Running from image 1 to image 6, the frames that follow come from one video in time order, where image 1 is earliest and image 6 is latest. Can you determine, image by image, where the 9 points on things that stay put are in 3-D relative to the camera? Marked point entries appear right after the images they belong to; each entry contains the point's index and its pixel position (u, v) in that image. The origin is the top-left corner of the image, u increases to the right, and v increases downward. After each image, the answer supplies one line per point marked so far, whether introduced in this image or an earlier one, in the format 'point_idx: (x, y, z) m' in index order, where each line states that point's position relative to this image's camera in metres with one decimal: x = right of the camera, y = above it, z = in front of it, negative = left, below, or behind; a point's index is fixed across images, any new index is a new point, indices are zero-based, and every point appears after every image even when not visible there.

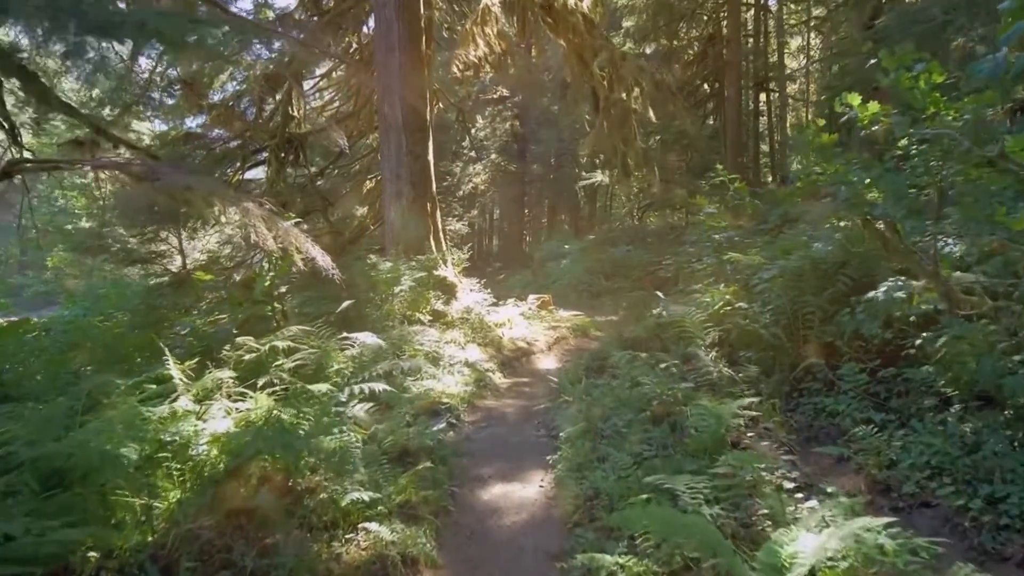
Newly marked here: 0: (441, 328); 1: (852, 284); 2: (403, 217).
0: (-0.9, -0.5, +9.3) m
1: (+3.1, 0.0, +6.3) m
2: (-1.7, +1.1, +11.2) m
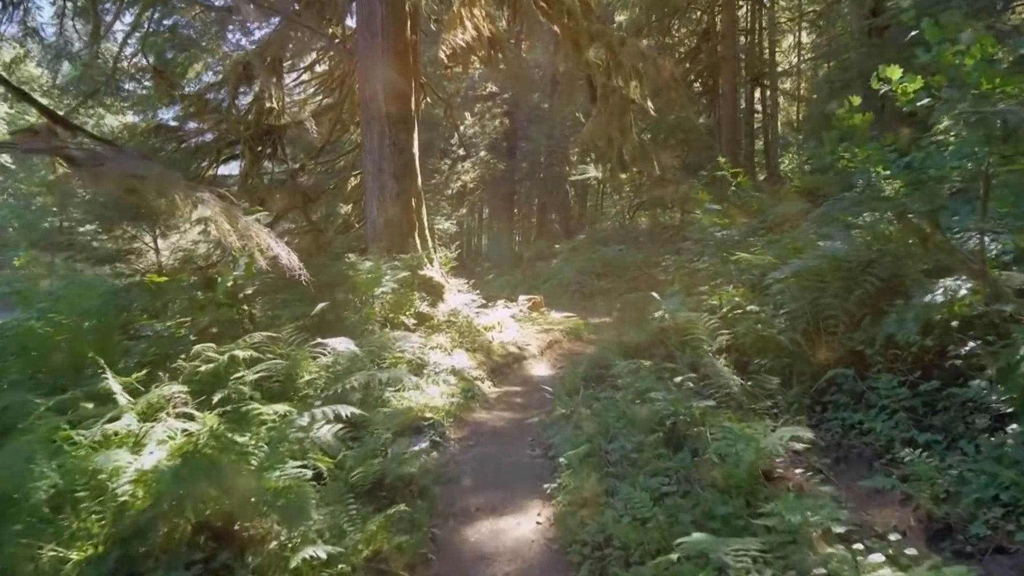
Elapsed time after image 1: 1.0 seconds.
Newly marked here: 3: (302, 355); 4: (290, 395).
0: (-1.1, -0.5, +8.6) m
1: (+3.0, 0.0, +5.7) m
2: (-1.9, +1.1, +10.5) m
3: (-1.9, -0.6, +6.4) m
4: (-2.0, -0.9, +6.1) m
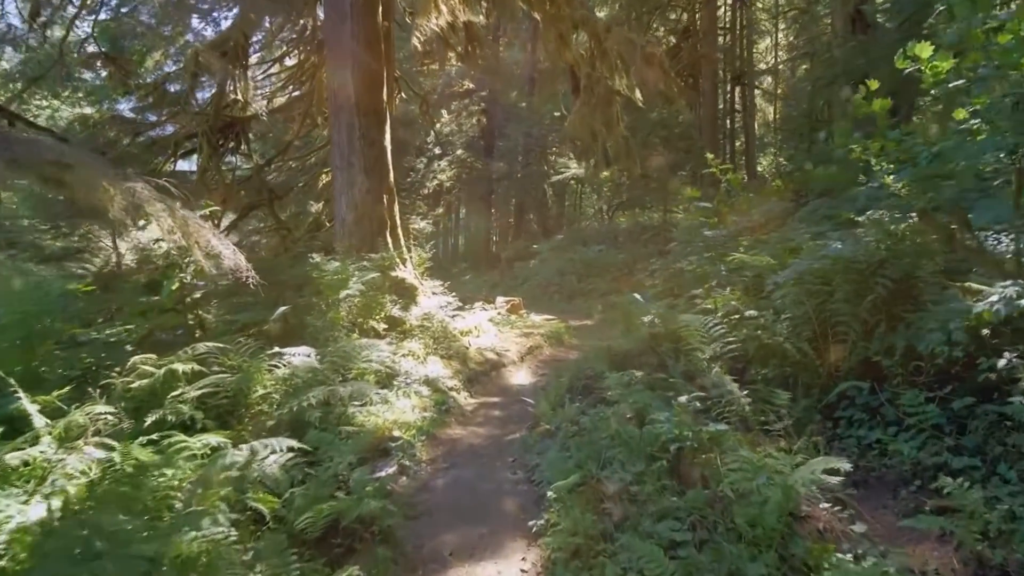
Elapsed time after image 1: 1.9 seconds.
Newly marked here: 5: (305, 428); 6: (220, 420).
0: (-1.3, -0.6, +8.0) m
1: (+2.9, 0.0, +5.2) m
2: (-2.2, +1.1, +9.8) m
3: (-2.1, -0.7, +5.7) m
4: (-2.1, -1.0, +5.4) m
5: (-1.6, -1.1, +5.3) m
6: (-2.3, -1.0, +5.3) m
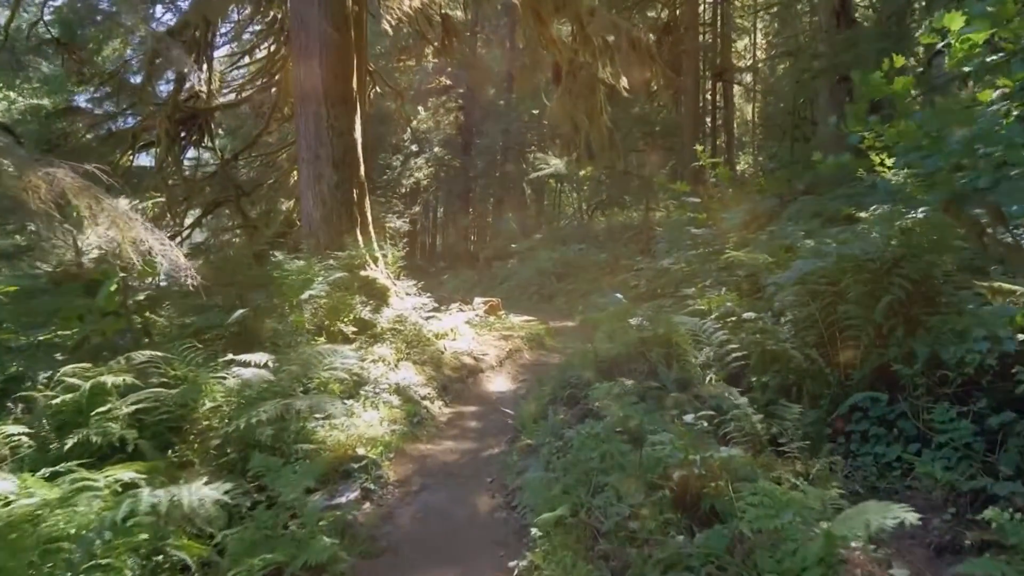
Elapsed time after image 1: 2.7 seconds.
0: (-1.5, -0.6, +7.4) m
1: (+2.7, 0.0, +4.7) m
2: (-2.5, +1.1, +9.2) m
3: (-2.3, -0.7, +5.1) m
4: (-2.3, -1.0, +4.8) m
5: (-1.7, -1.1, +4.7) m
6: (-2.4, -1.0, +4.7) m
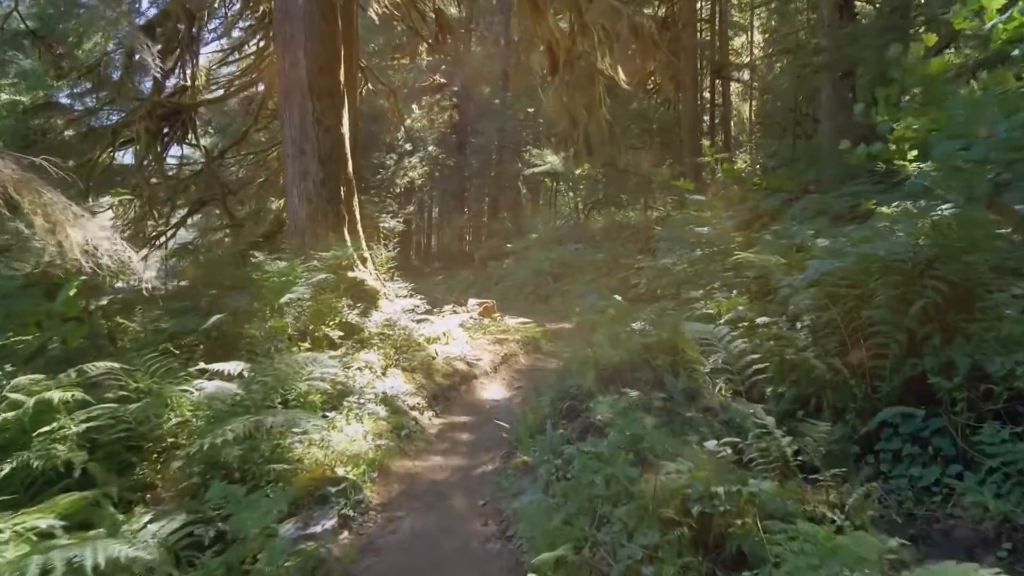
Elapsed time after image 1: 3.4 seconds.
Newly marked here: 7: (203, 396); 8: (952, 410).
0: (-1.6, -0.6, +6.9) m
1: (+2.7, 0.0, +4.3) m
2: (-2.5, +1.1, +8.7) m
3: (-2.3, -0.7, +4.7) m
4: (-2.3, -1.0, +4.4) m
5: (-1.8, -1.1, +4.2) m
6: (-2.4, -1.1, +4.3) m
7: (-2.1, -0.7, +4.6) m
8: (+2.4, -0.7, +3.9) m
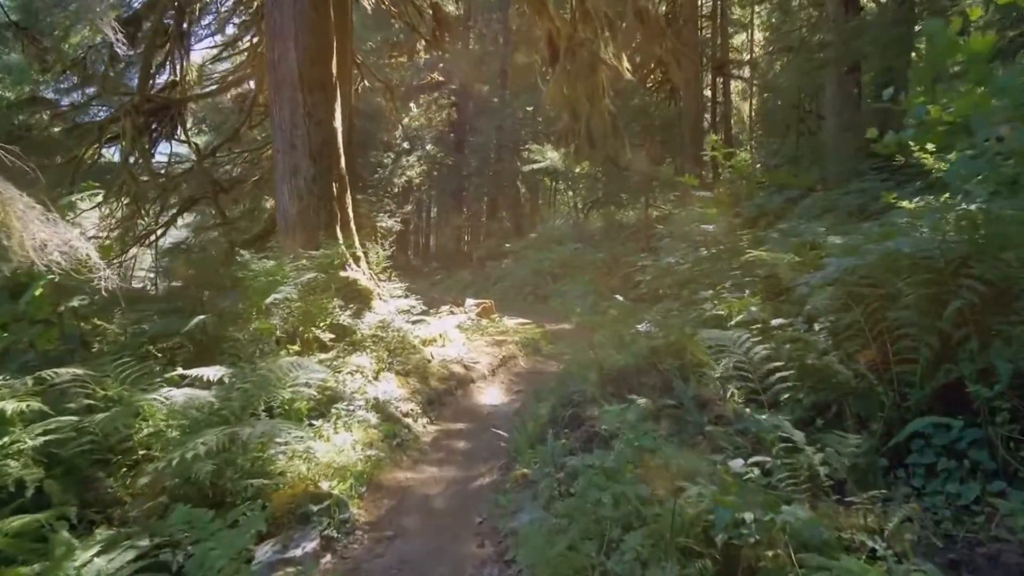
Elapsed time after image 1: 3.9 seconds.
0: (-1.6, -0.6, +6.6) m
1: (+2.7, 0.0, +4.0) m
2: (-2.6, +1.1, +8.4) m
3: (-2.3, -0.7, +4.3) m
4: (-2.3, -1.0, +4.1) m
5: (-1.8, -1.1, +3.9) m
6: (-2.5, -1.1, +4.0) m
7: (-2.1, -0.7, +4.3) m
8: (+2.4, -0.7, +3.6) m
